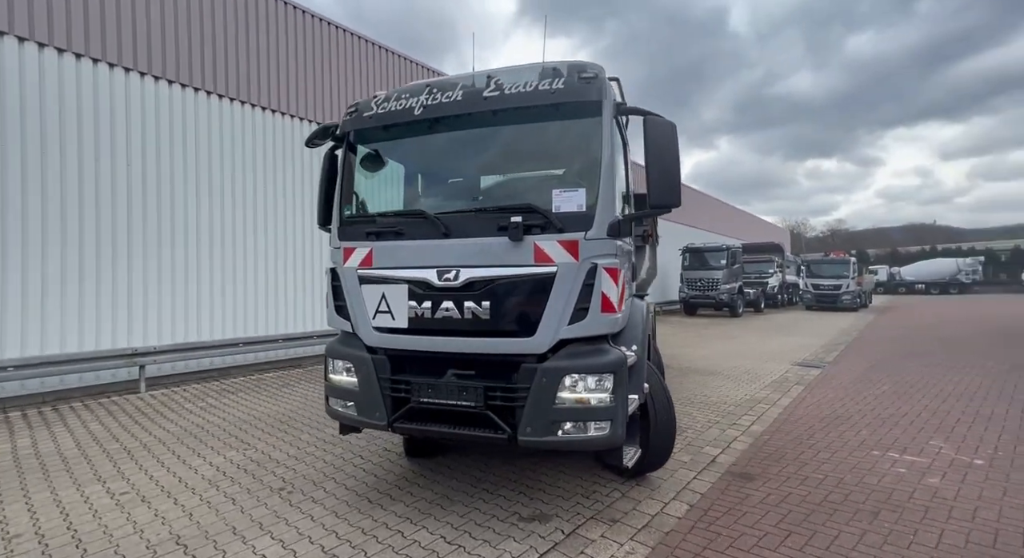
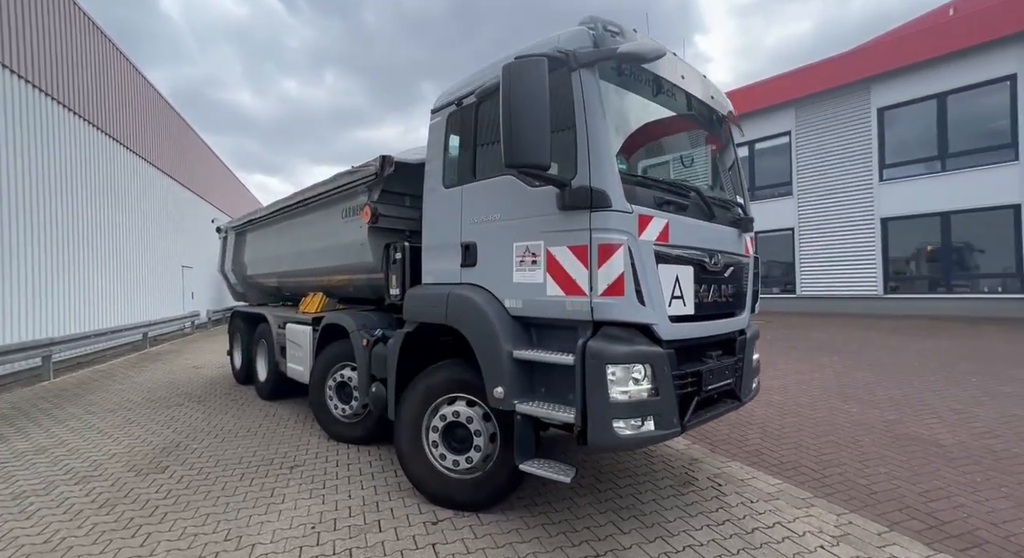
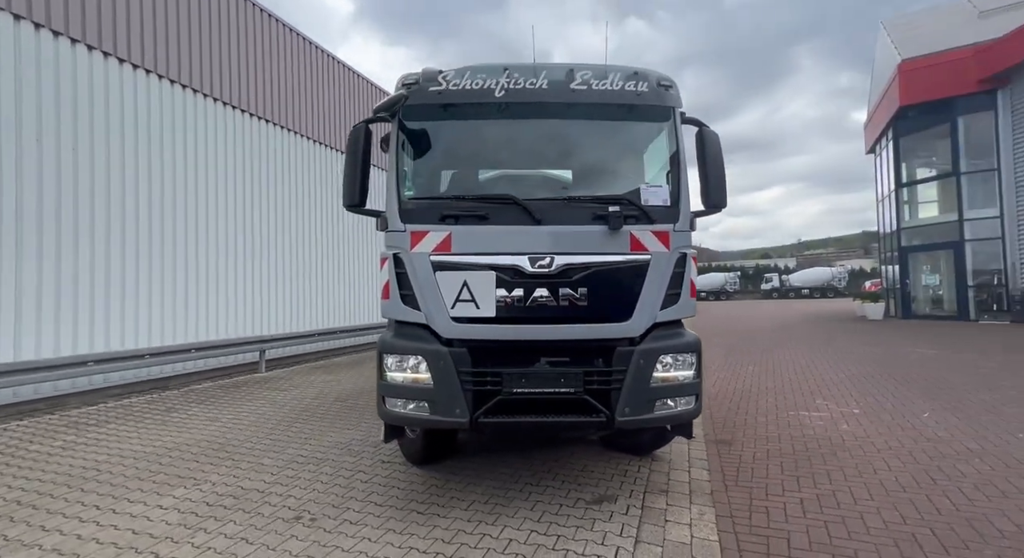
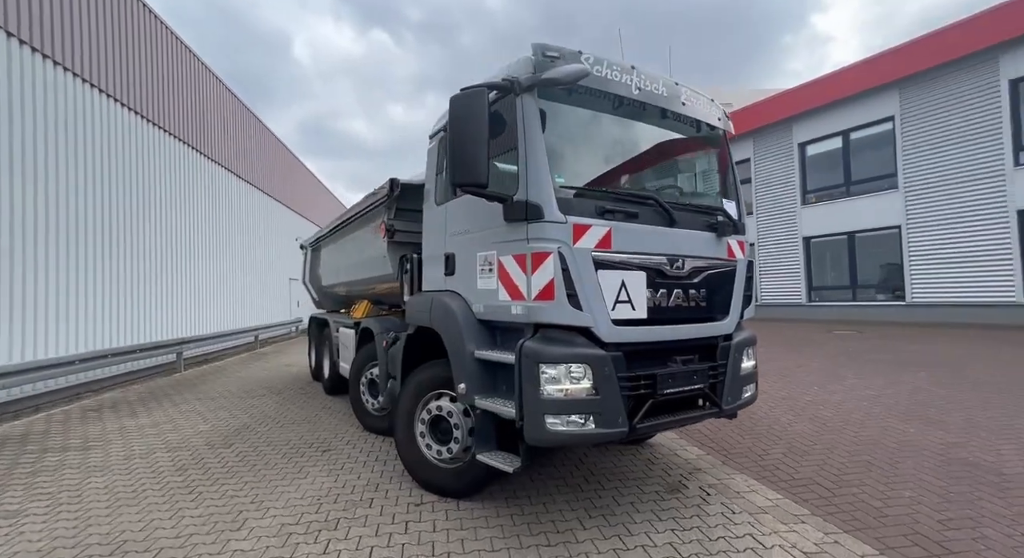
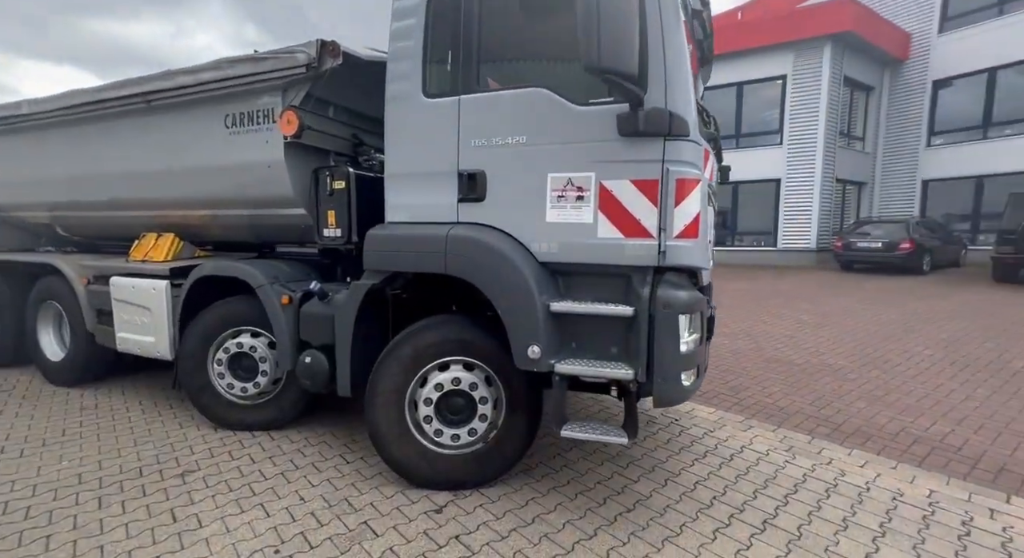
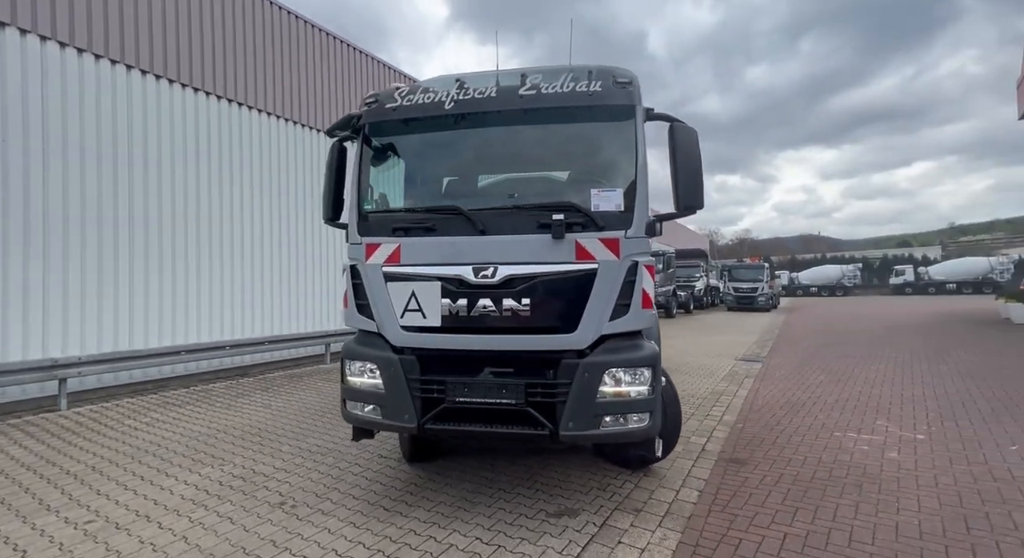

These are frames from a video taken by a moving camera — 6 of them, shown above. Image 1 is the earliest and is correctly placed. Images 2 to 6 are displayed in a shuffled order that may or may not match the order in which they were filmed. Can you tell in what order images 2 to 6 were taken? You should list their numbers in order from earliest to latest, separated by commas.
6, 3, 4, 2, 5
